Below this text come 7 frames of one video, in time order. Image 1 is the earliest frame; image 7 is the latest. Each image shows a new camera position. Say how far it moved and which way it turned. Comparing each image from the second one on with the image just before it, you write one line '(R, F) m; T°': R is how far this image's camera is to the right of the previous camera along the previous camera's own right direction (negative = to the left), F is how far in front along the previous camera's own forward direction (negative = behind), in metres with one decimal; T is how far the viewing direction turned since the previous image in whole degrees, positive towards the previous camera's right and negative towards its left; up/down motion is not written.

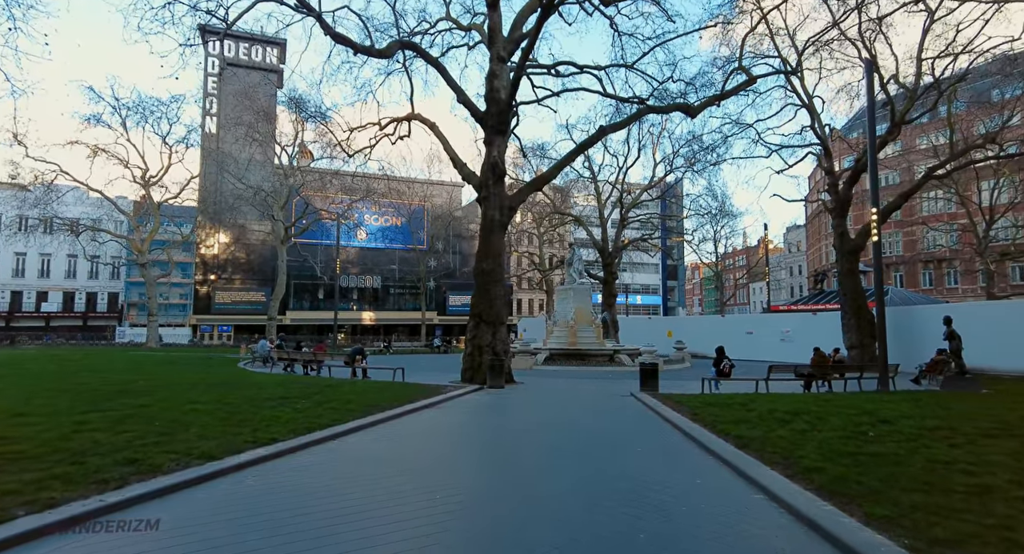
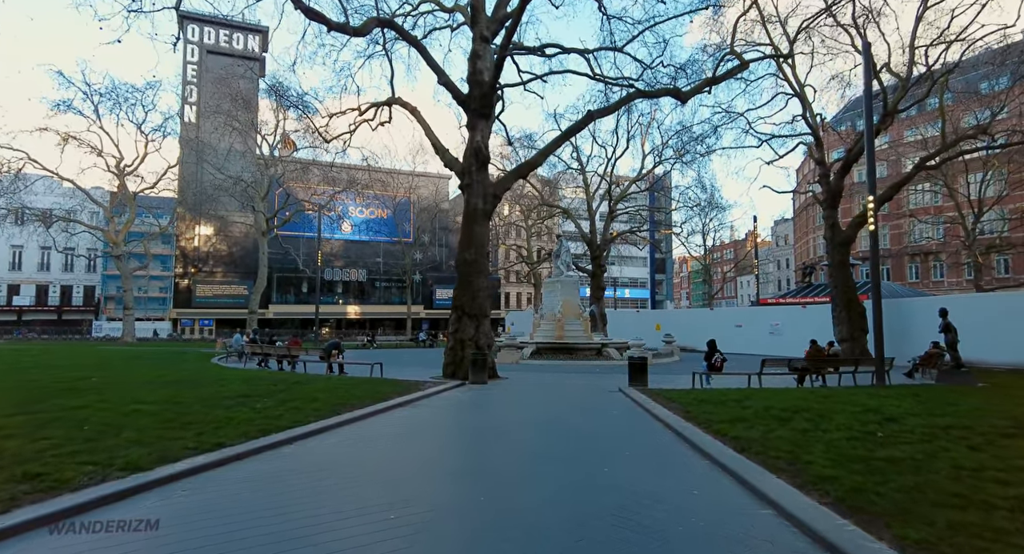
(+0.2, +0.7) m; +1°
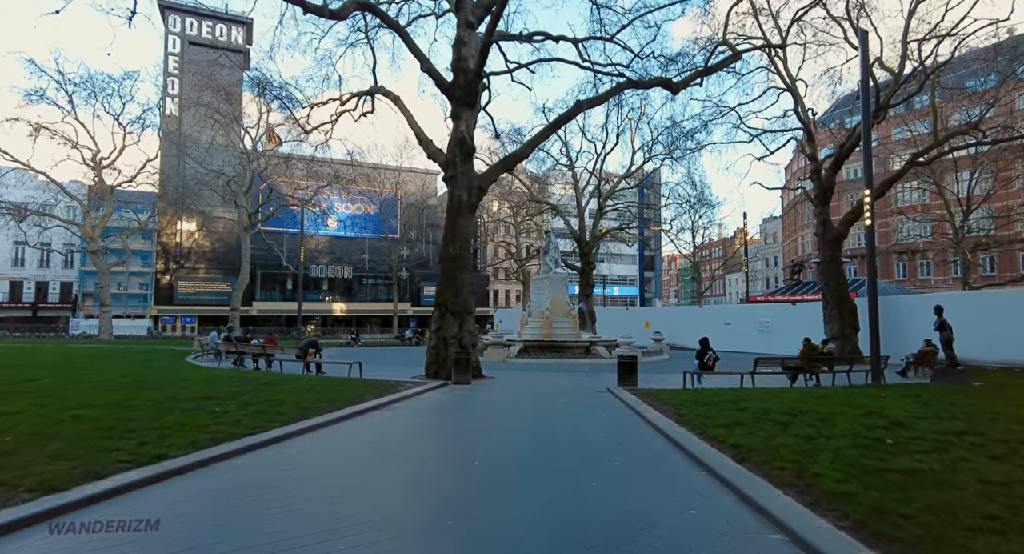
(+0.1, +0.6) m; +1°
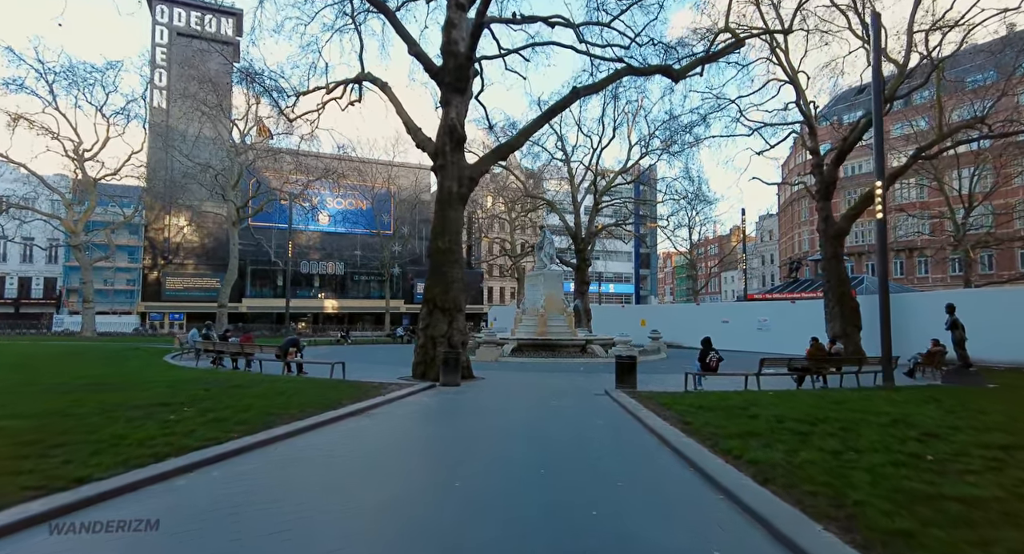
(+0.1, +0.8) m; +1°
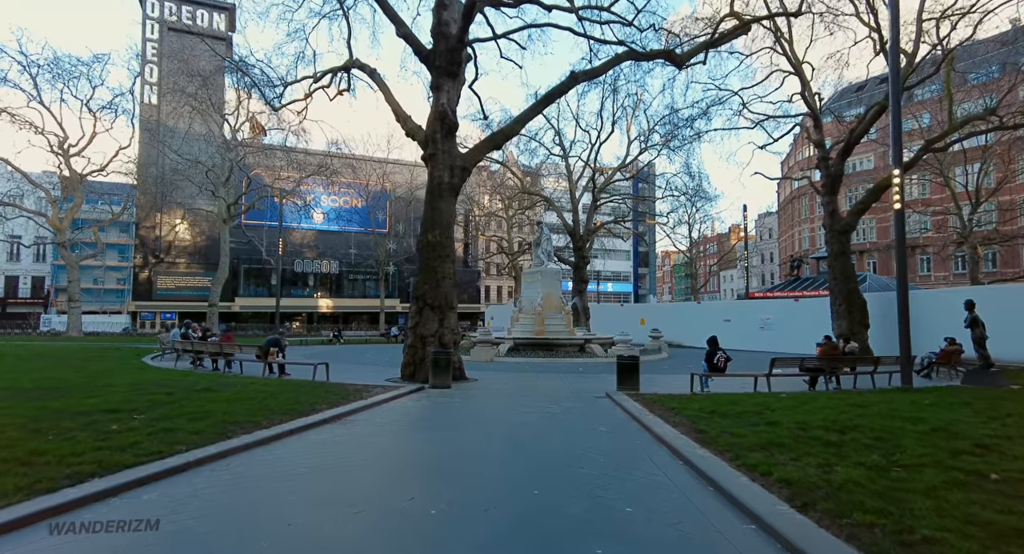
(+0.1, +0.8) m; 0°
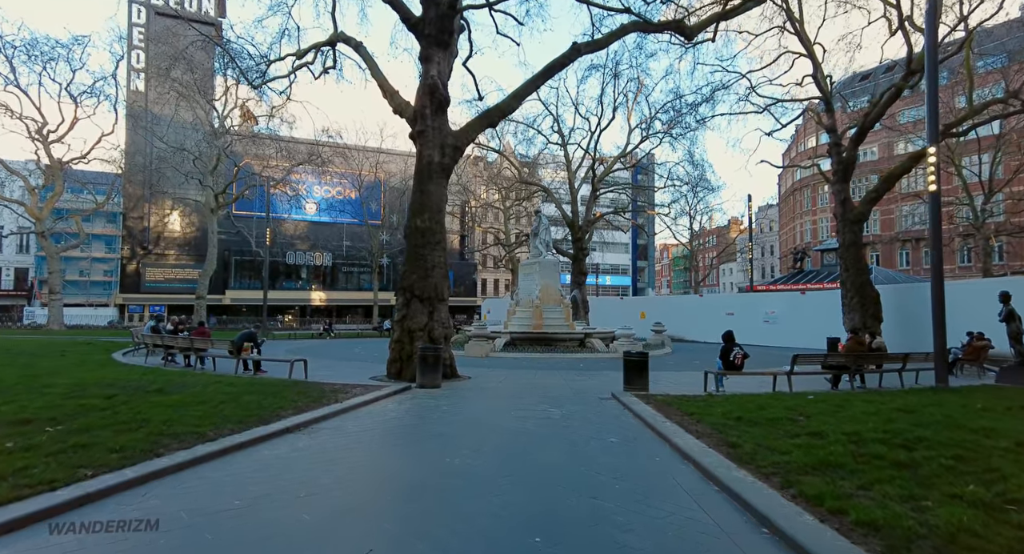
(0.0, +1.1) m; 0°
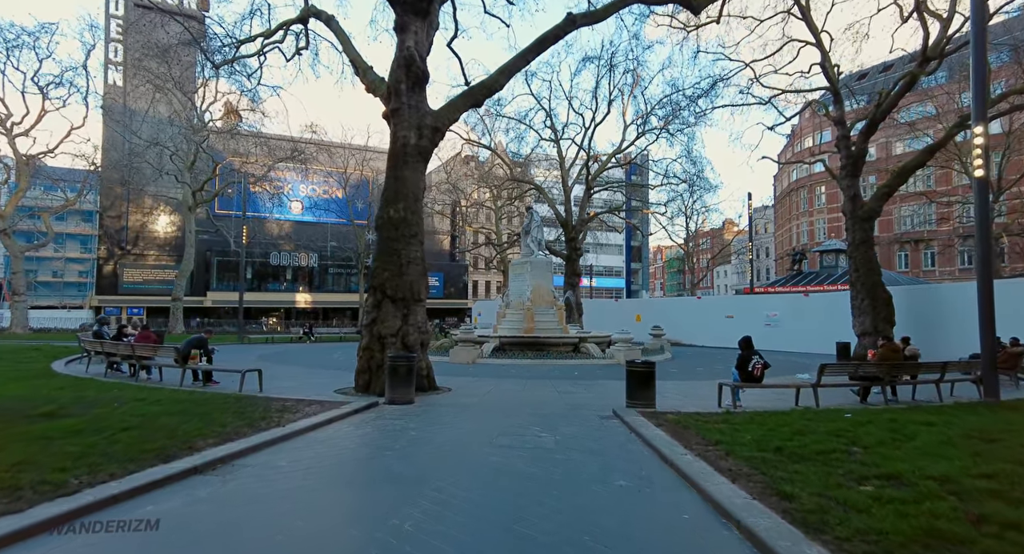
(+0.1, +1.4) m; +1°
